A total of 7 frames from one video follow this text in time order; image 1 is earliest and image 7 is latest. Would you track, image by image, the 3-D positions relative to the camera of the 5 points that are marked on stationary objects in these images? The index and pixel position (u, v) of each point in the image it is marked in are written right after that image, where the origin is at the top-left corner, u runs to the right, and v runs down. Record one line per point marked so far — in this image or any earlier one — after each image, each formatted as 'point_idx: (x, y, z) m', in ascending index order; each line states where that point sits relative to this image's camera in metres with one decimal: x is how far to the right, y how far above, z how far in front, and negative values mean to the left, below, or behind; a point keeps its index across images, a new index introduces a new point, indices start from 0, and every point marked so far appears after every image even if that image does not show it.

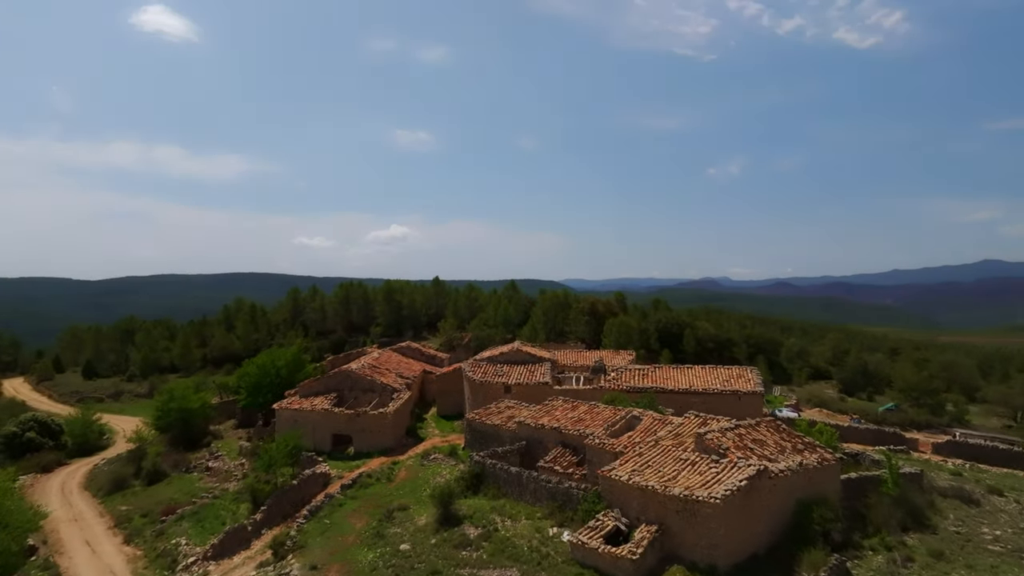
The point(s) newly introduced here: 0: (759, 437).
0: (+5.2, -3.2, +16.0) m
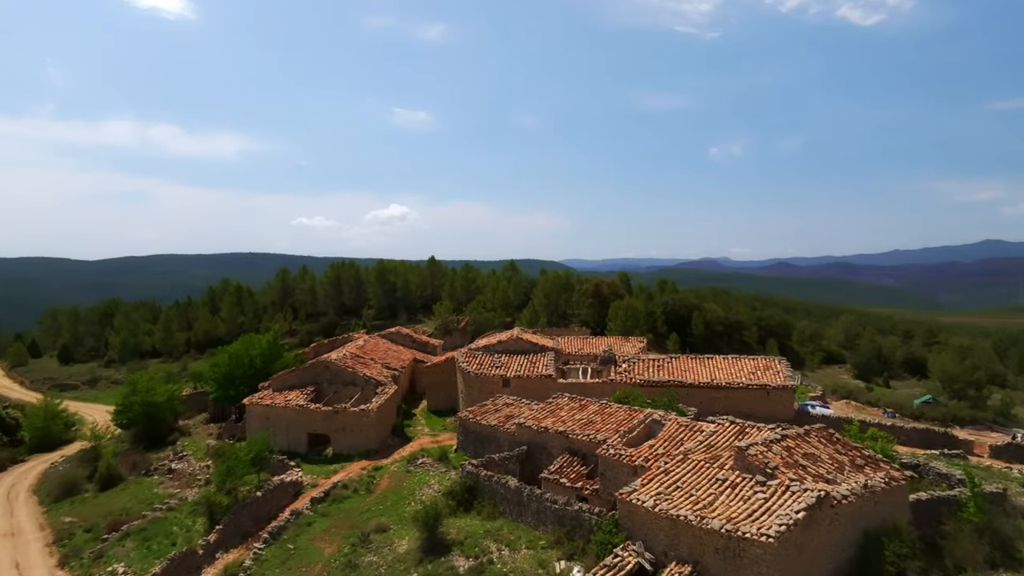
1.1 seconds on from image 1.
0: (+5.2, -2.8, +13.1) m
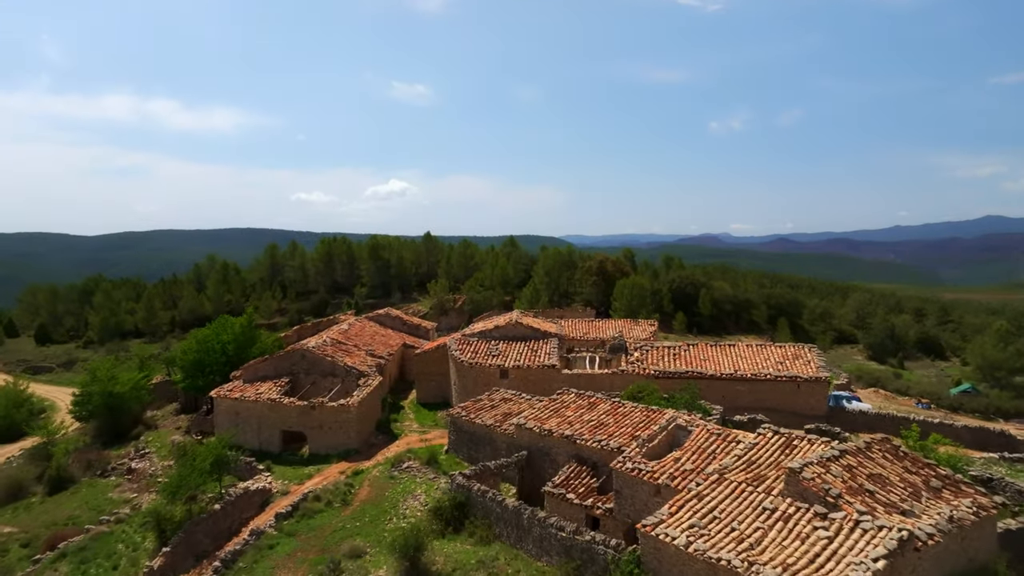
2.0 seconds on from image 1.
0: (+5.2, -2.6, +10.7) m
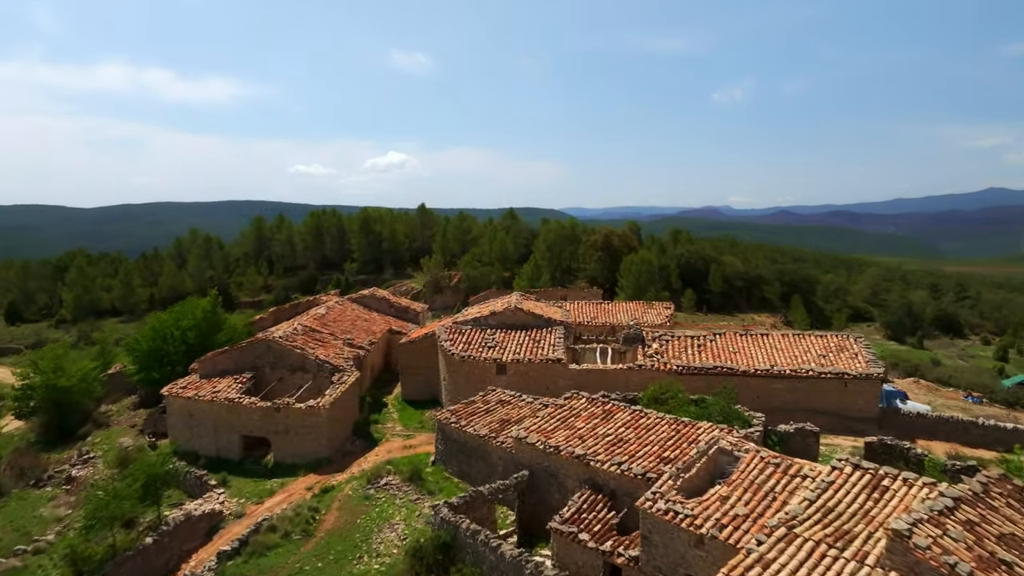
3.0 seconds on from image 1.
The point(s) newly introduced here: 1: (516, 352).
0: (+5.1, -2.5, +7.8) m
1: (+0.1, -1.5, +17.7) m
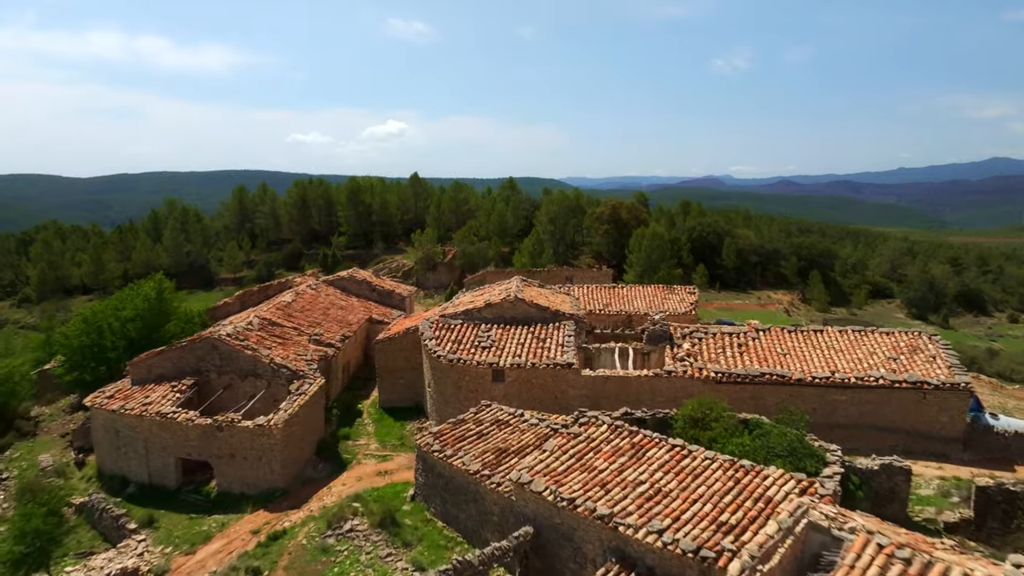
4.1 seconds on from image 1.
0: (+5.1, -2.7, +4.6) m
1: (+0.1, -1.3, +14.4) m
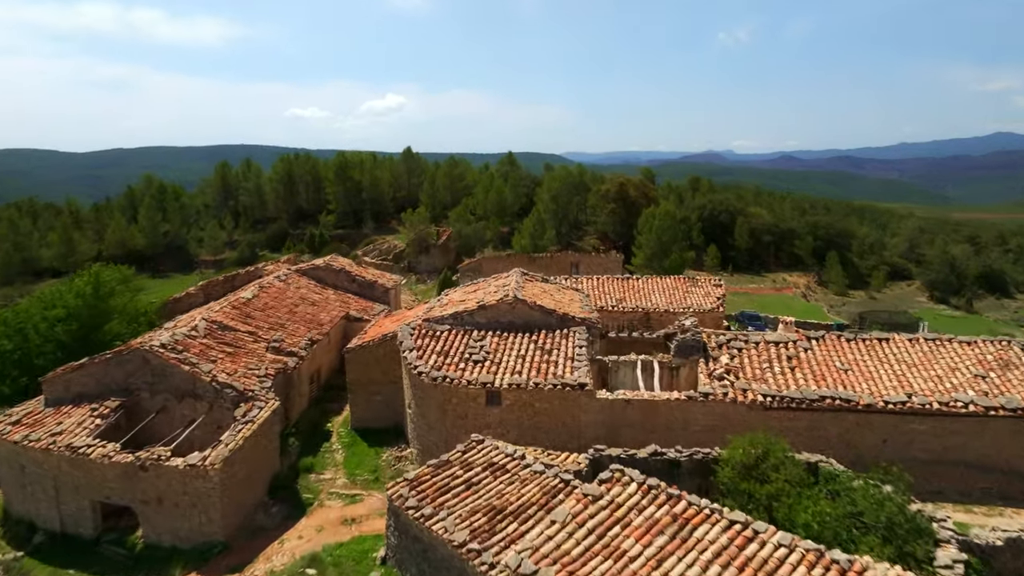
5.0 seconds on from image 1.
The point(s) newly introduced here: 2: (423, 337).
0: (+5.1, -3.0, +1.9) m
1: (0.0, -1.3, +11.7) m
2: (-1.5, -0.8, +12.8) m
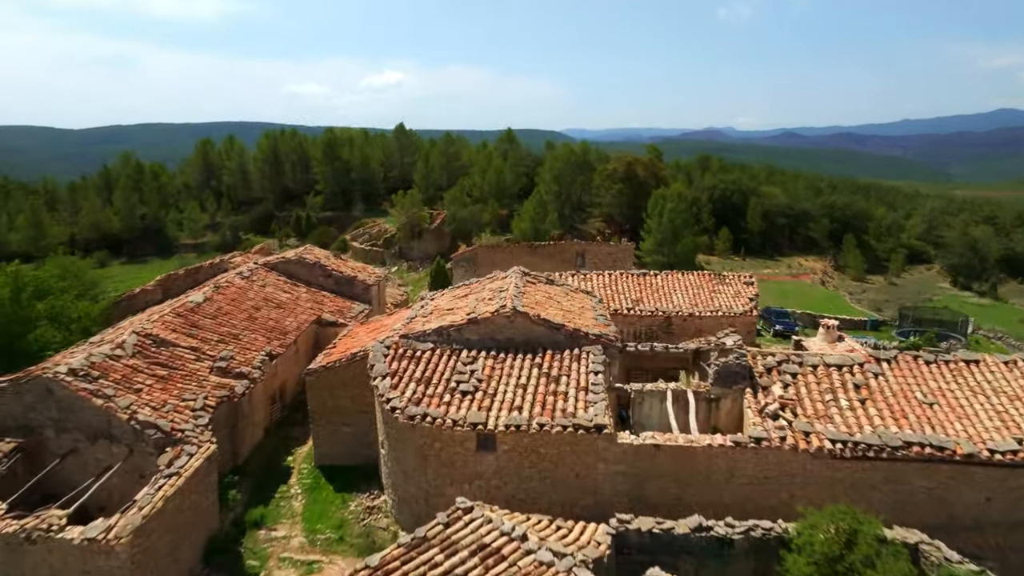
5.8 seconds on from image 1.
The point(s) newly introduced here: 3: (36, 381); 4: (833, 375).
0: (+5.1, -3.4, -0.5) m
1: (0.0, -1.4, +9.2) m
2: (-1.5, -0.9, +10.3) m
3: (-6.1, -1.1, +9.7) m
4: (+4.2, -1.1, +10.0) m
